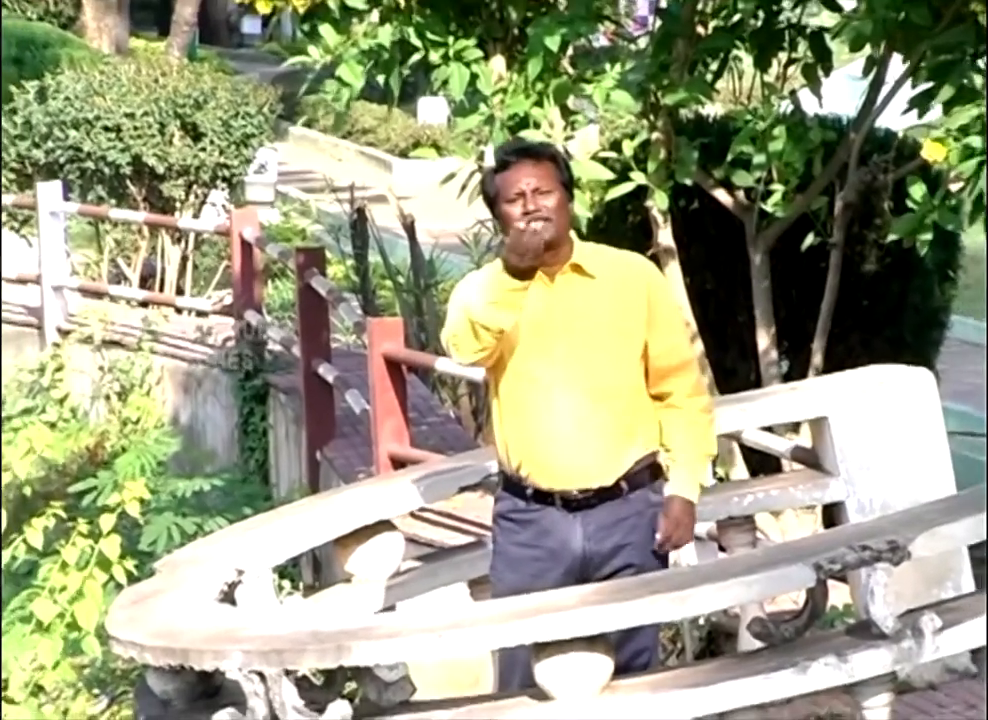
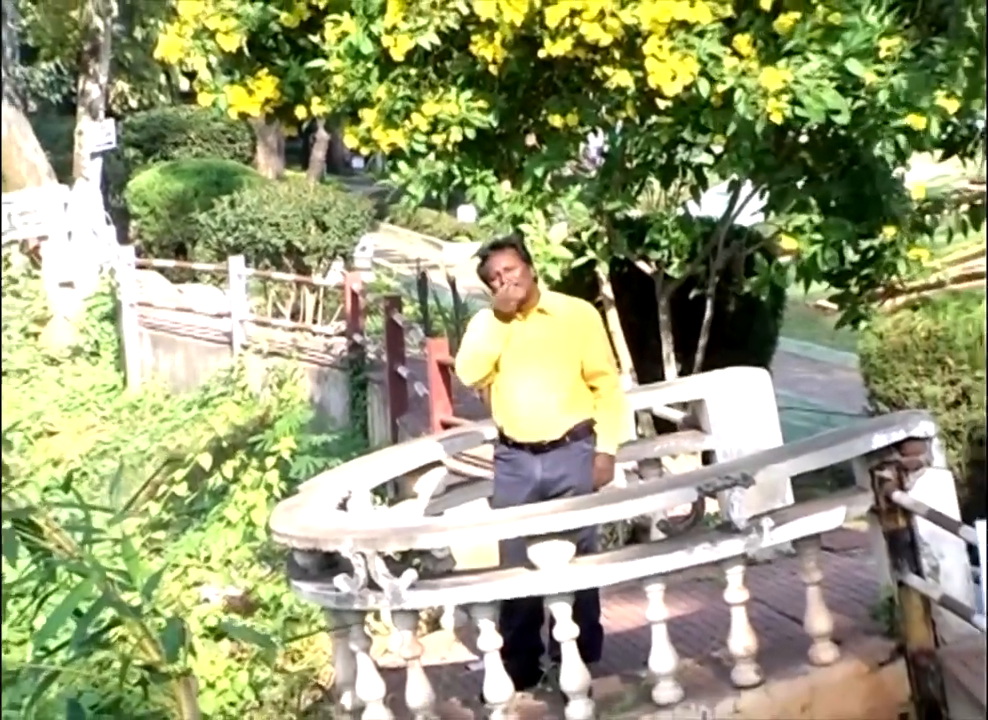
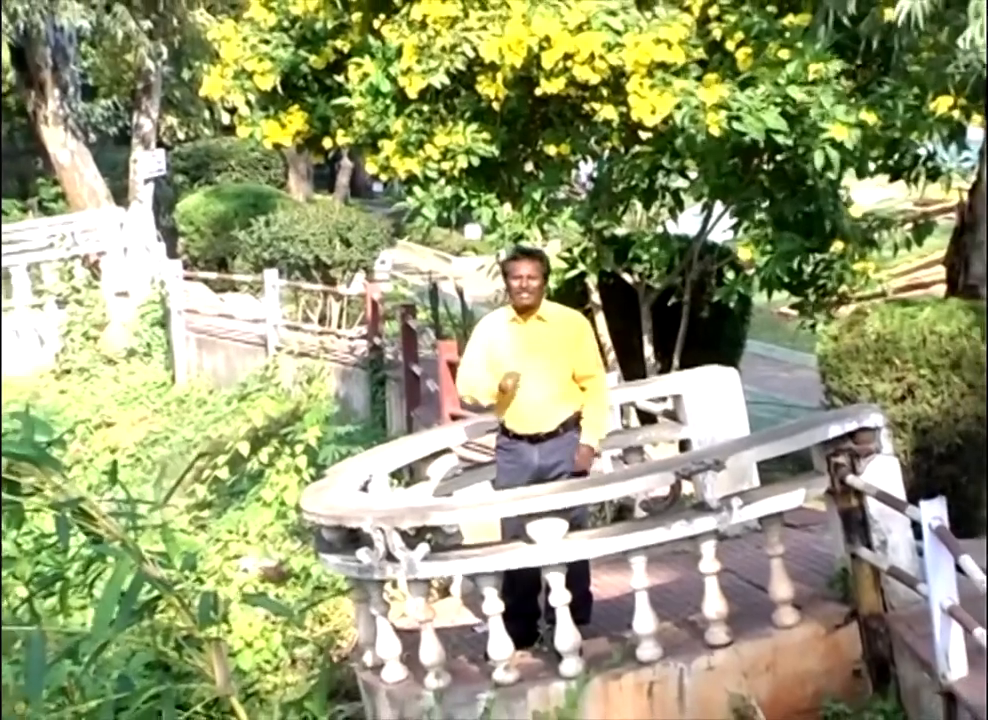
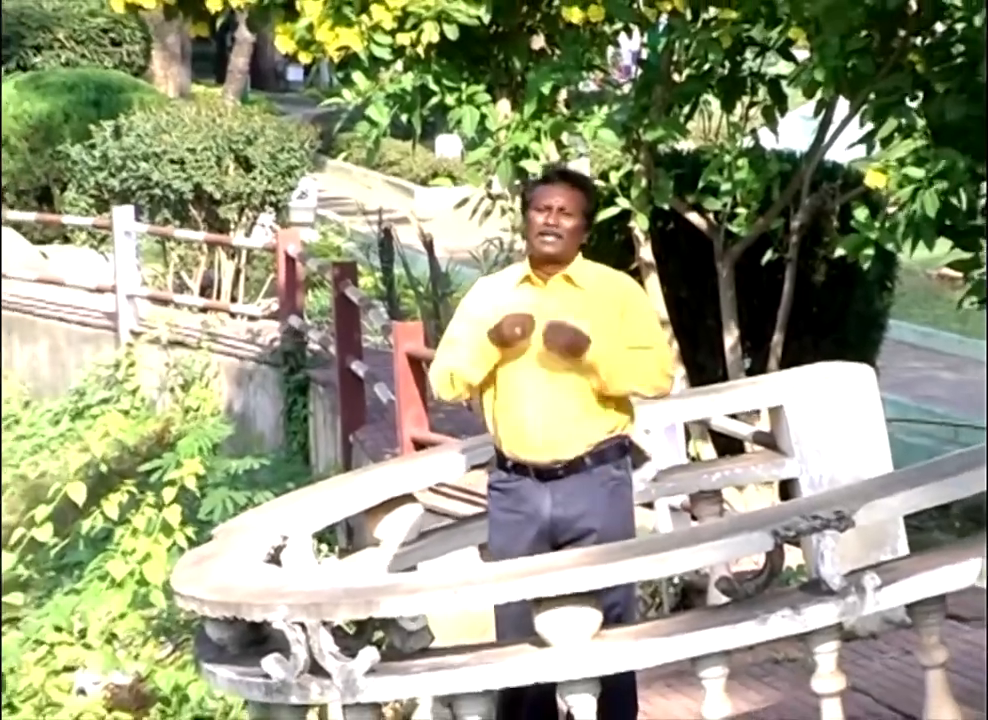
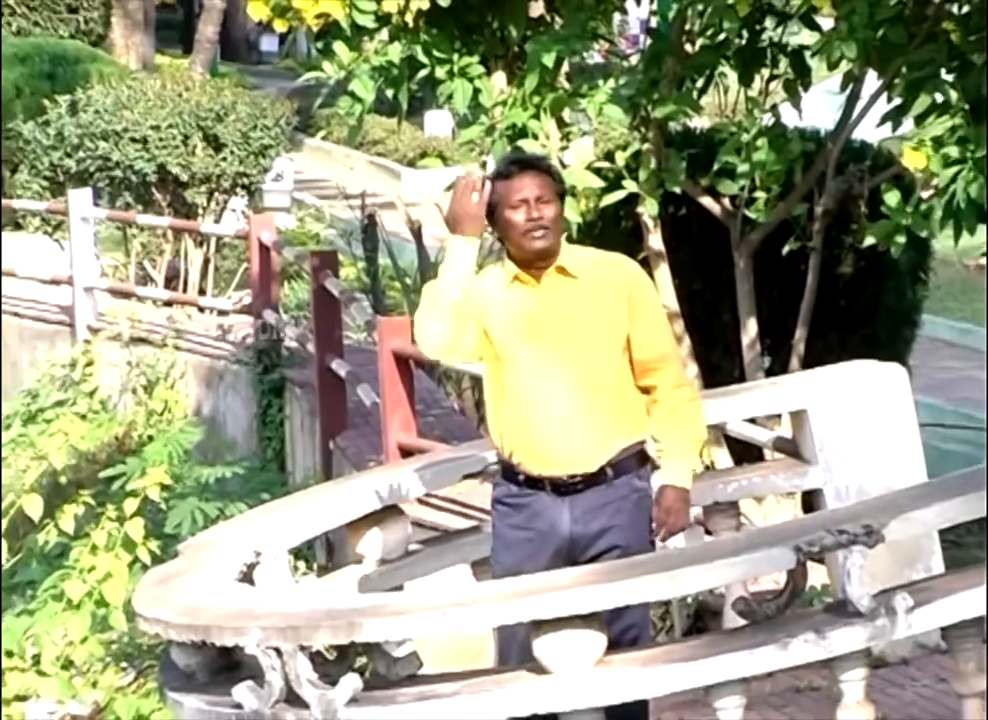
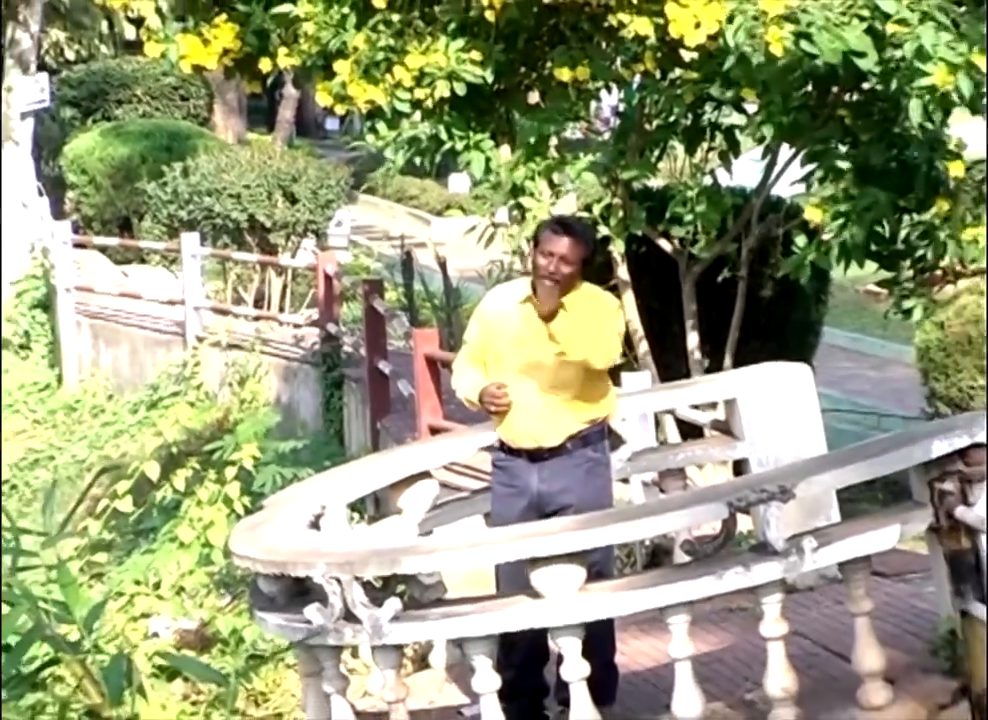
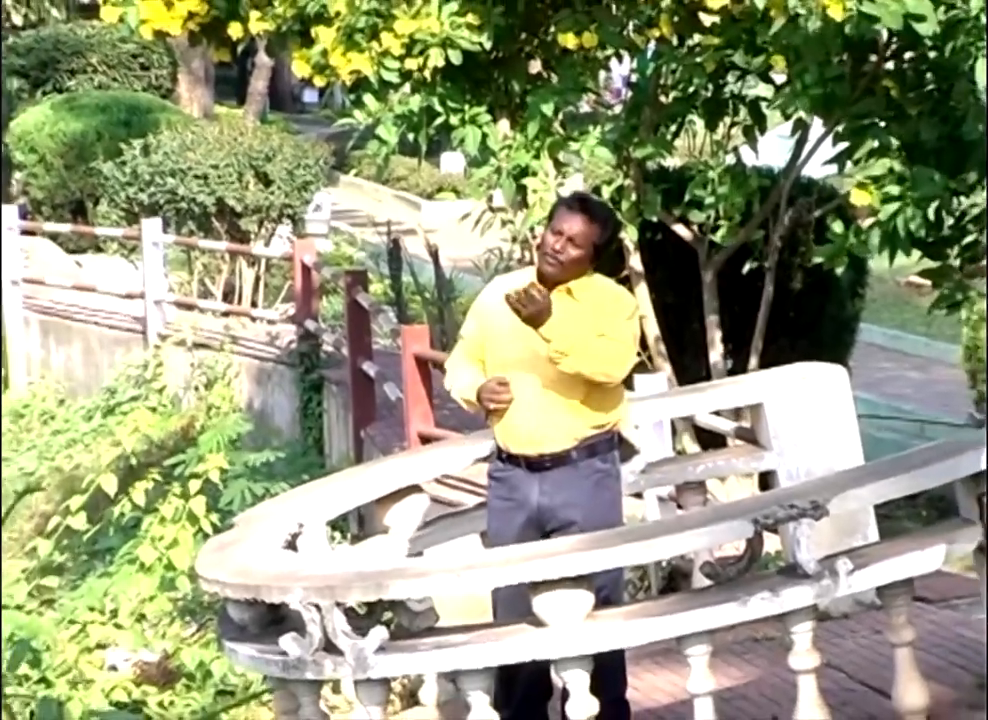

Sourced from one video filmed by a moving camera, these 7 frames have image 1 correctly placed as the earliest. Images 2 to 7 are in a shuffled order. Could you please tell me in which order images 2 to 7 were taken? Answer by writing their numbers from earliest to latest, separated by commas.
5, 4, 7, 6, 2, 3
